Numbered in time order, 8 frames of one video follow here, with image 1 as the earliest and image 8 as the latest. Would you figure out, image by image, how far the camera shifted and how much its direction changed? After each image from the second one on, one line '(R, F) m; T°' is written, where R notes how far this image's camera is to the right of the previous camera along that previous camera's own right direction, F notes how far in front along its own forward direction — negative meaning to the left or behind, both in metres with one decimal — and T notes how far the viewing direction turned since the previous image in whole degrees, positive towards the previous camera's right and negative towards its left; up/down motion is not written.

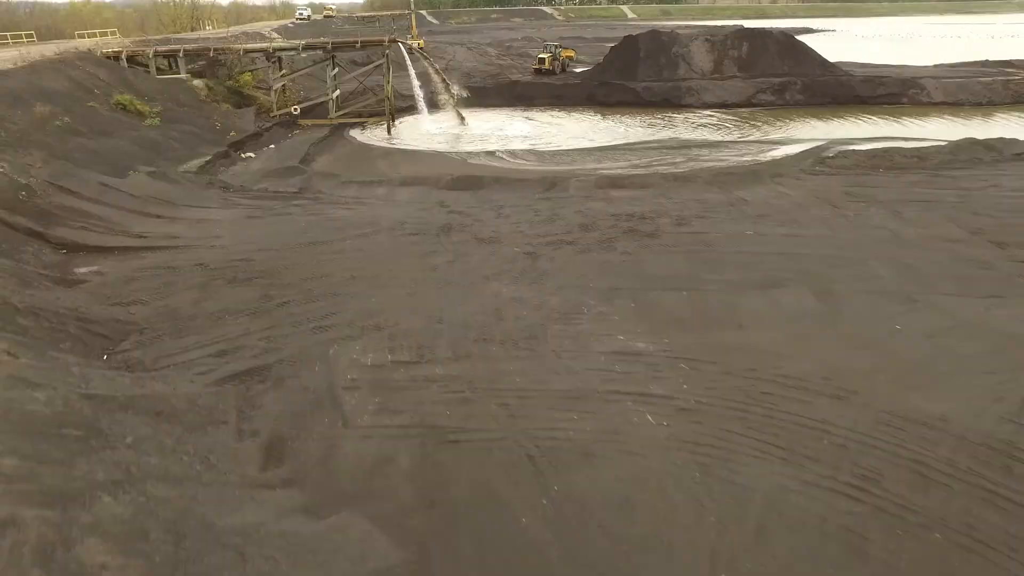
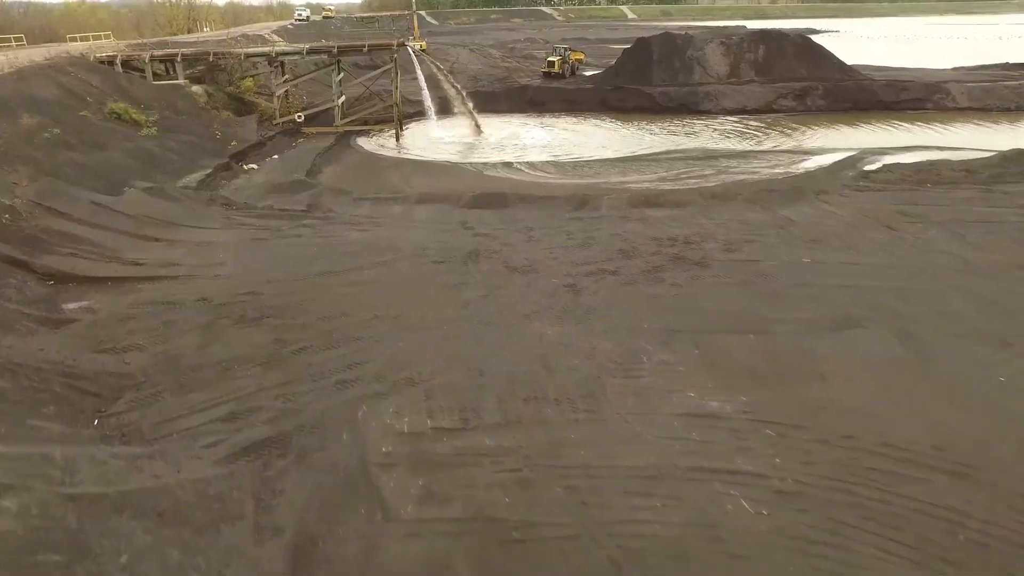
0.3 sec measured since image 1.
(-0.6, +1.1) m; 0°
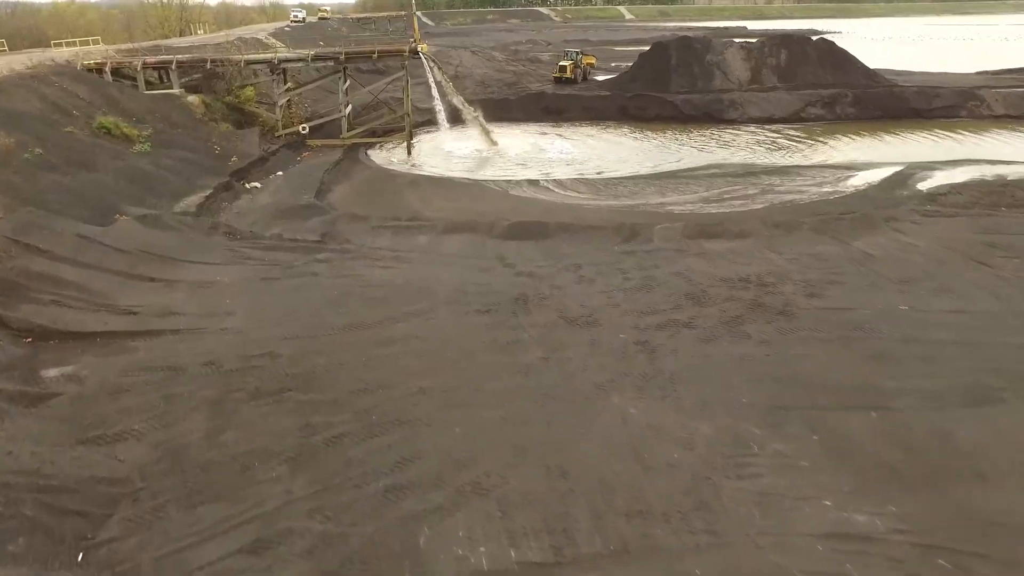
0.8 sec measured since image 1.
(-0.9, +1.5) m; +1°
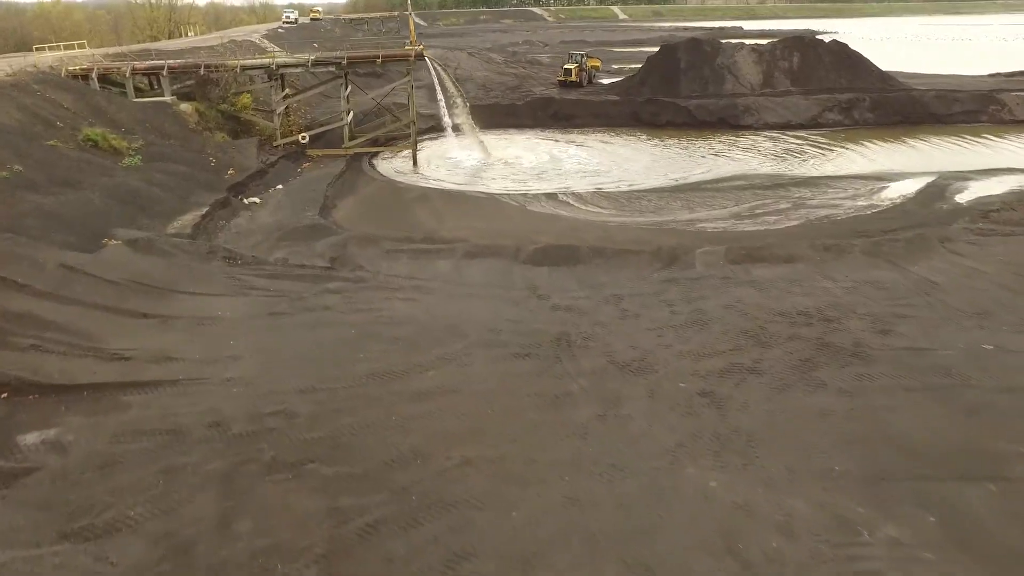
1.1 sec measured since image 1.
(-0.6, +1.0) m; +1°
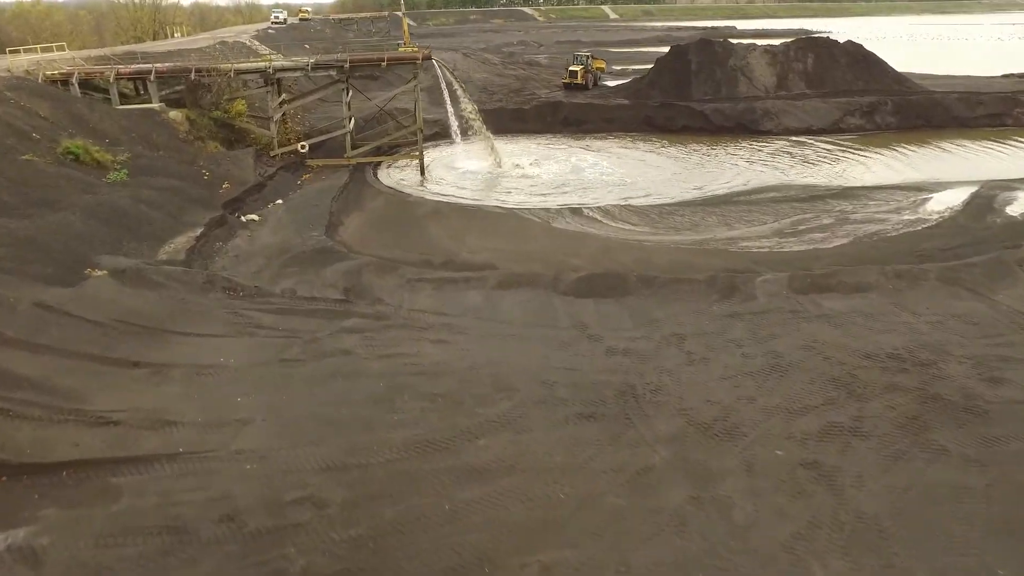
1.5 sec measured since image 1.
(-0.8, +1.3) m; +1°
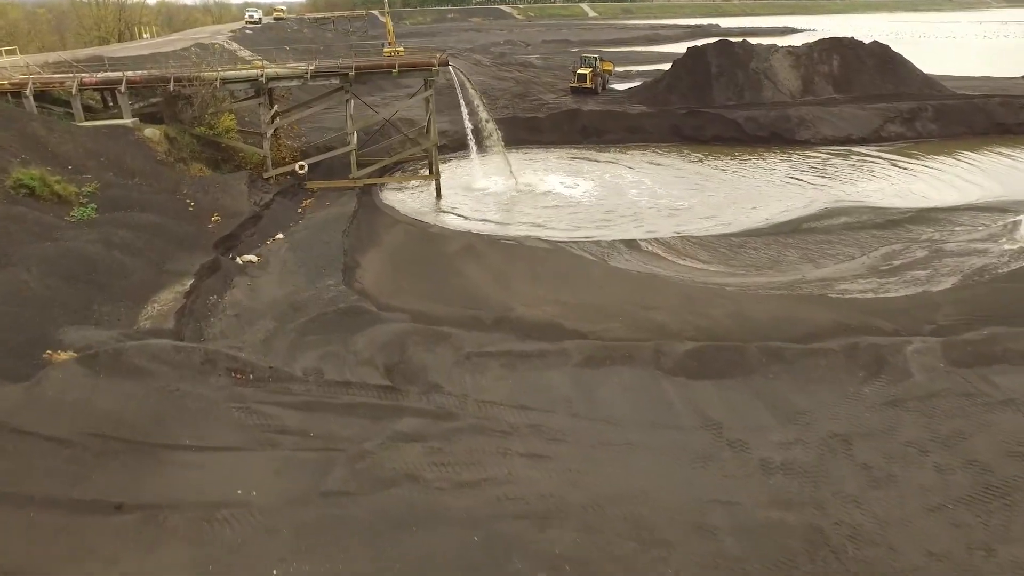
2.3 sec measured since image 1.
(-1.4, +2.2) m; +2°
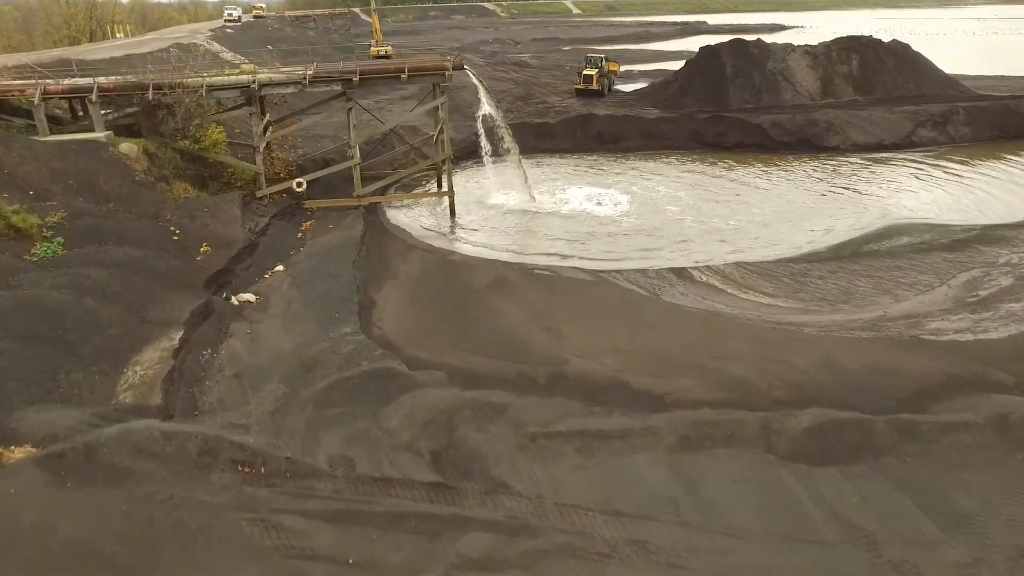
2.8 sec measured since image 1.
(-0.9, +1.6) m; +2°
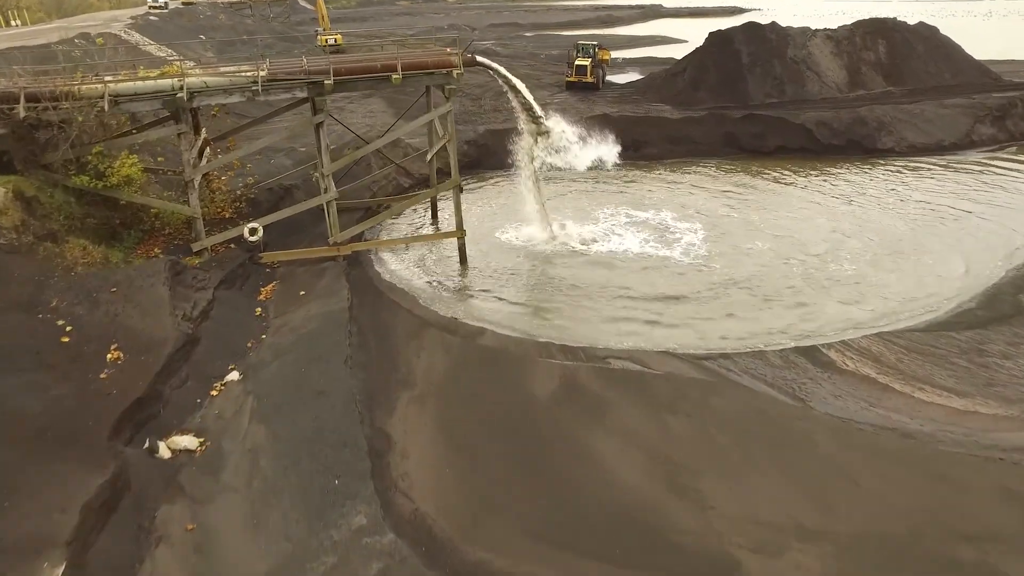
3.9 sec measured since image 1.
(-1.3, +3.7) m; +4°
